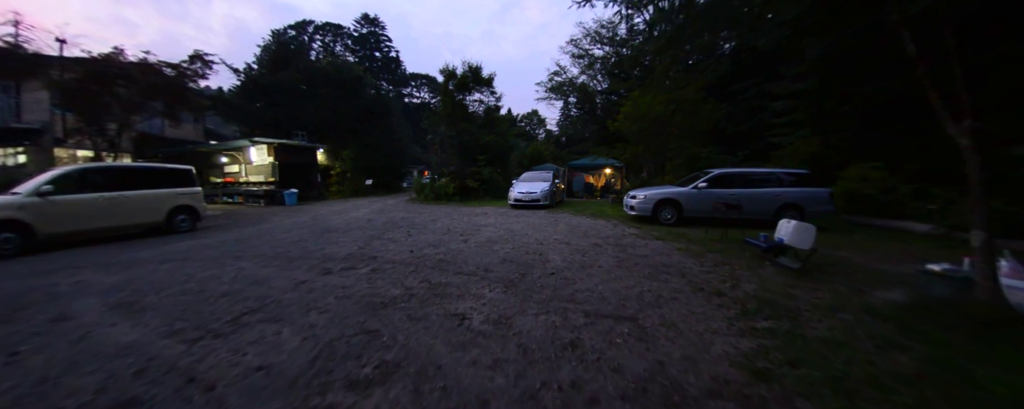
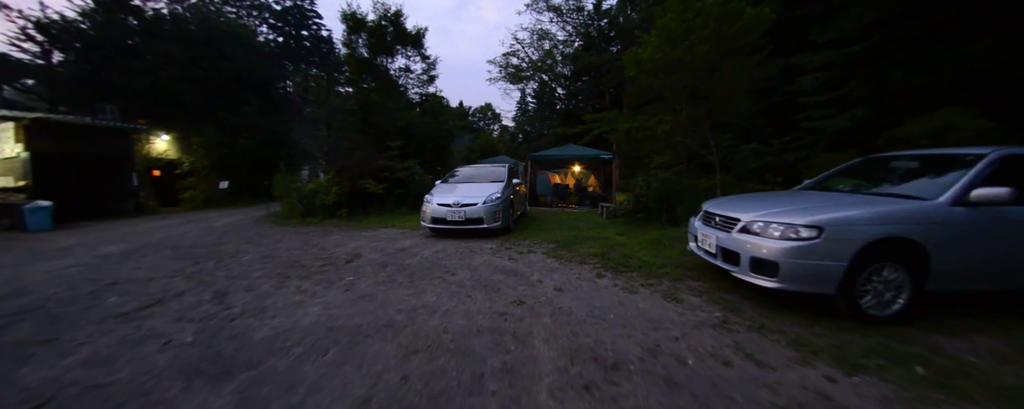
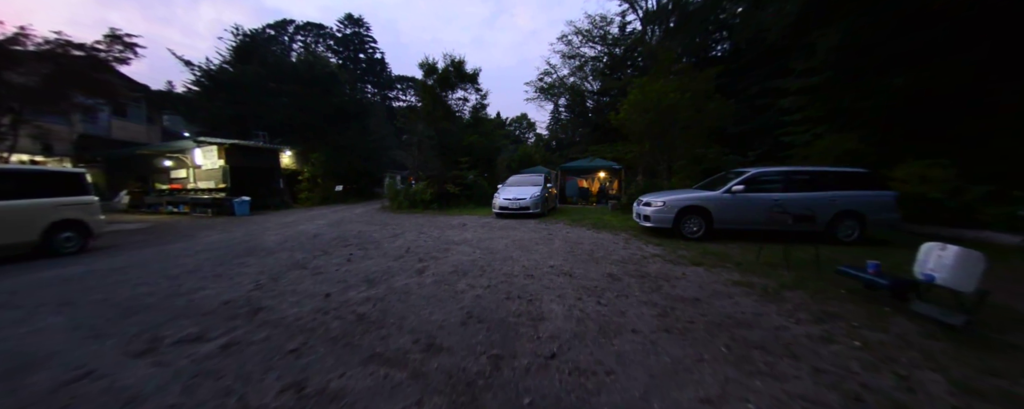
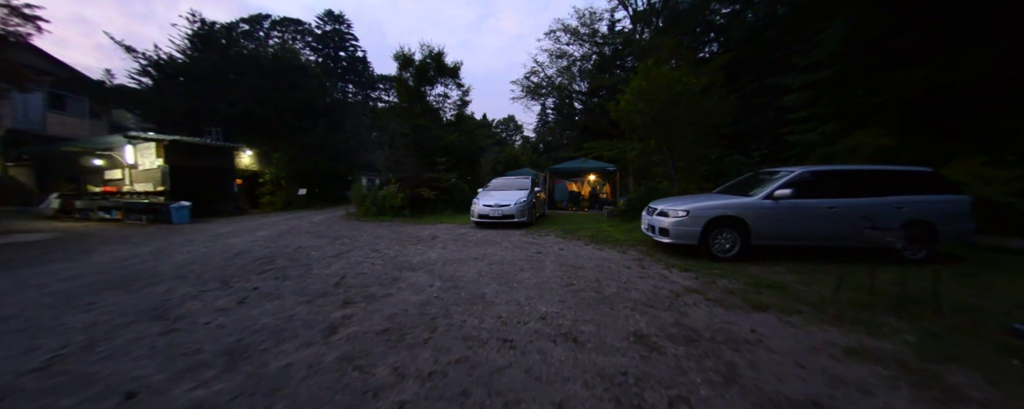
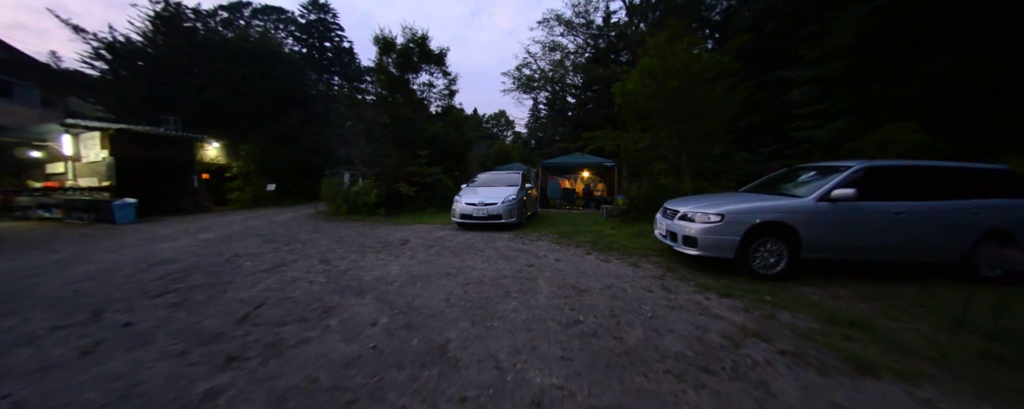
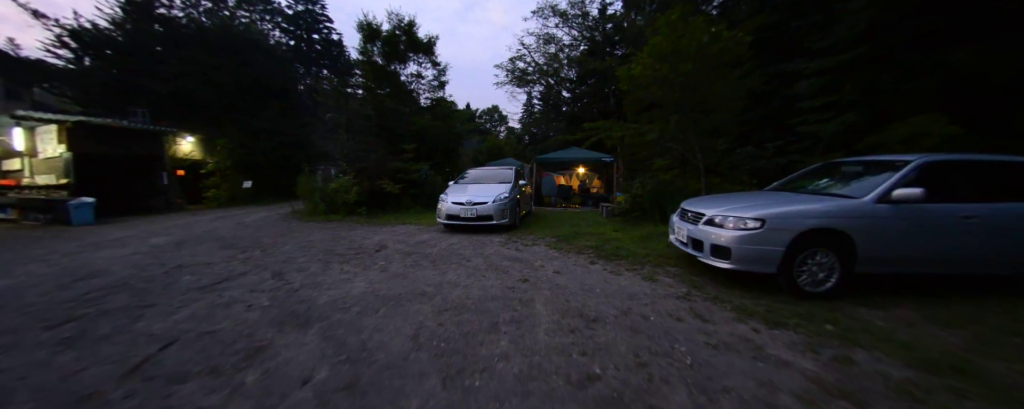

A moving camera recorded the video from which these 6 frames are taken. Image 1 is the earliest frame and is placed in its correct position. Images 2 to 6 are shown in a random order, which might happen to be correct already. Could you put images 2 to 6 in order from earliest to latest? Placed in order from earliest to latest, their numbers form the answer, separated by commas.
3, 4, 5, 6, 2
